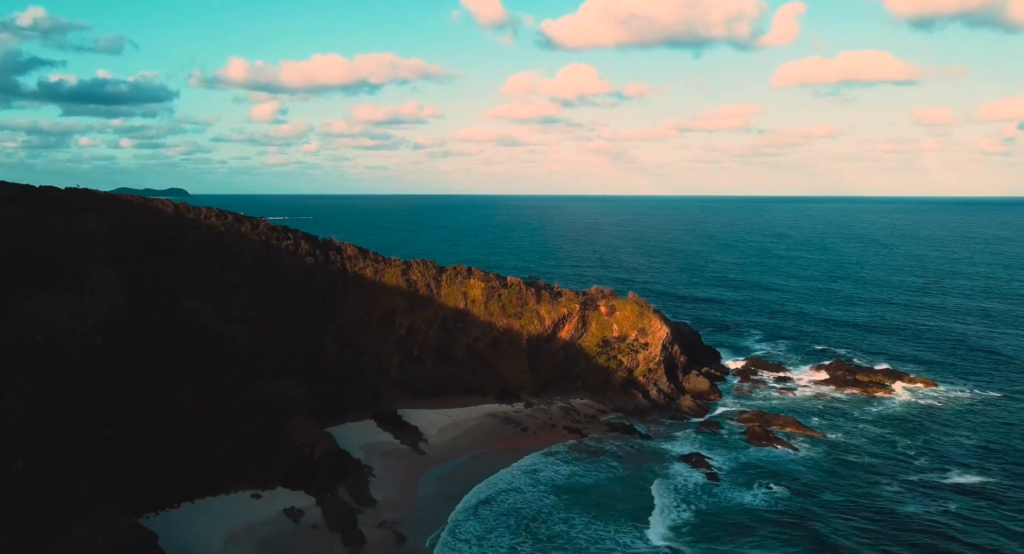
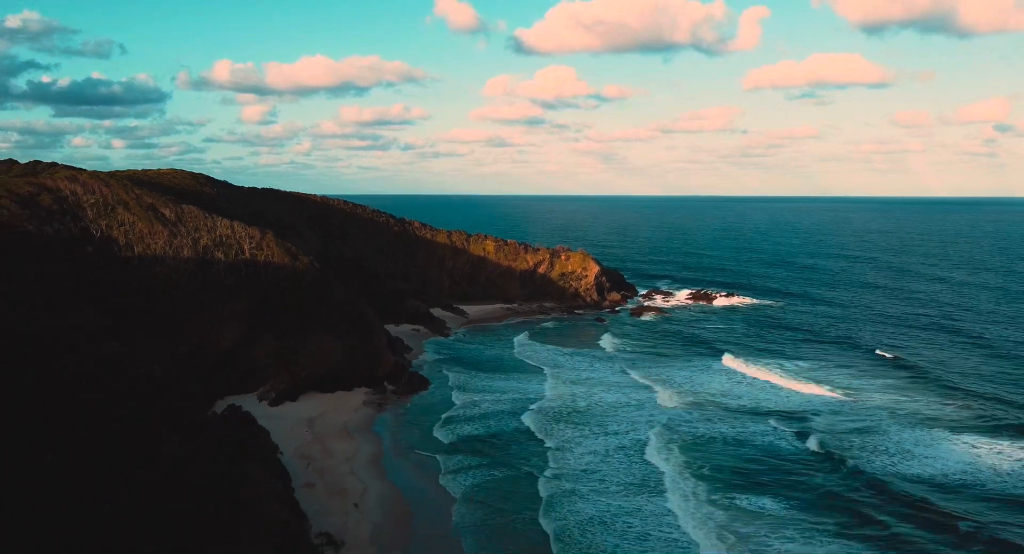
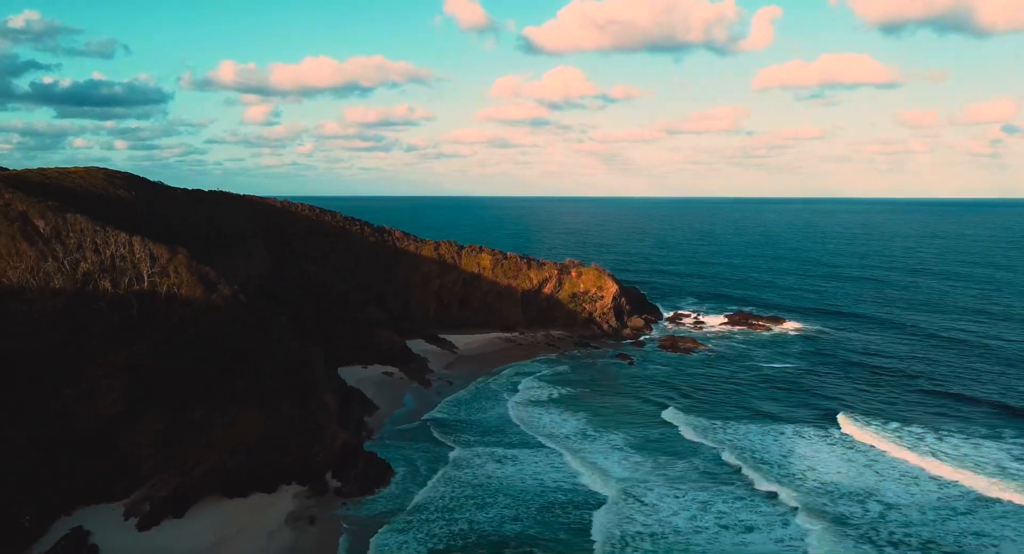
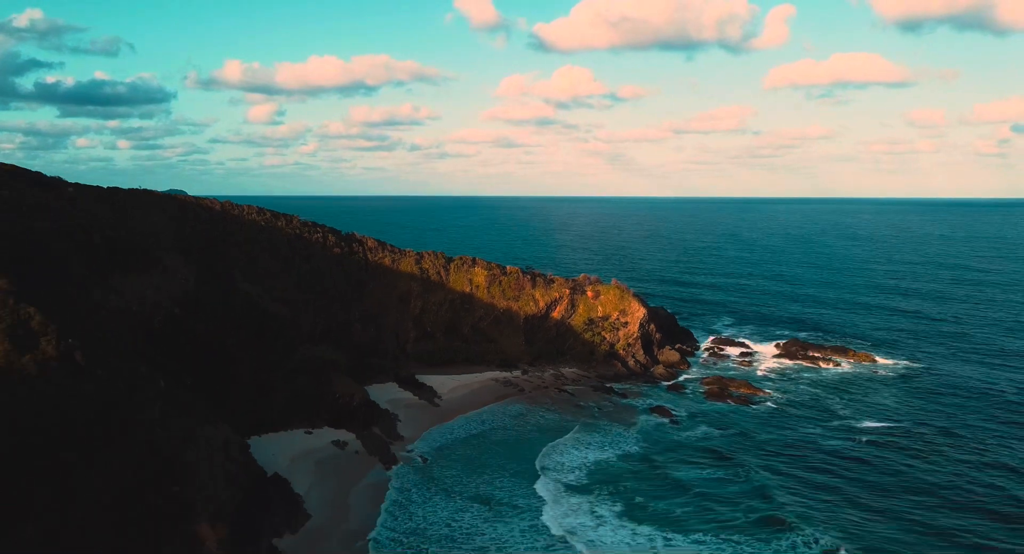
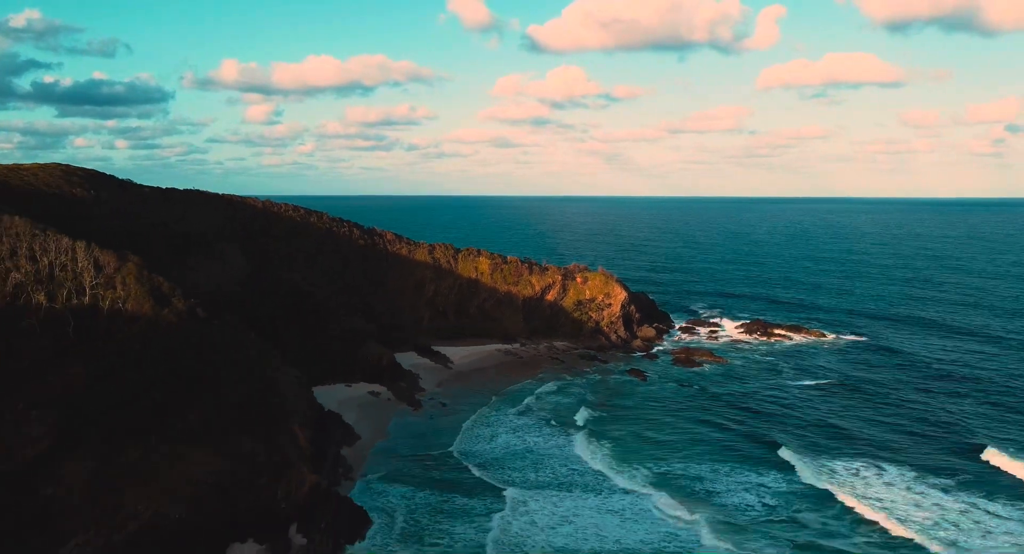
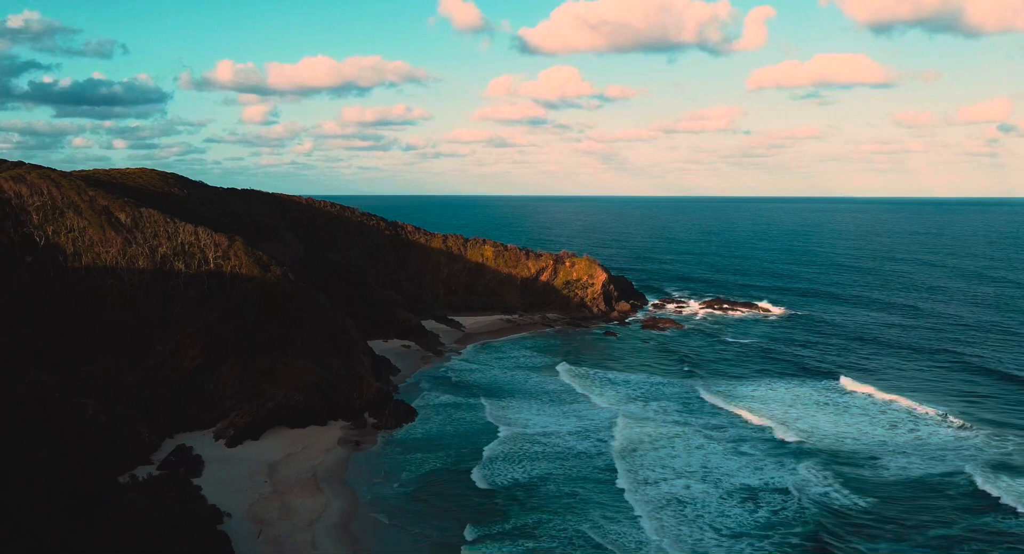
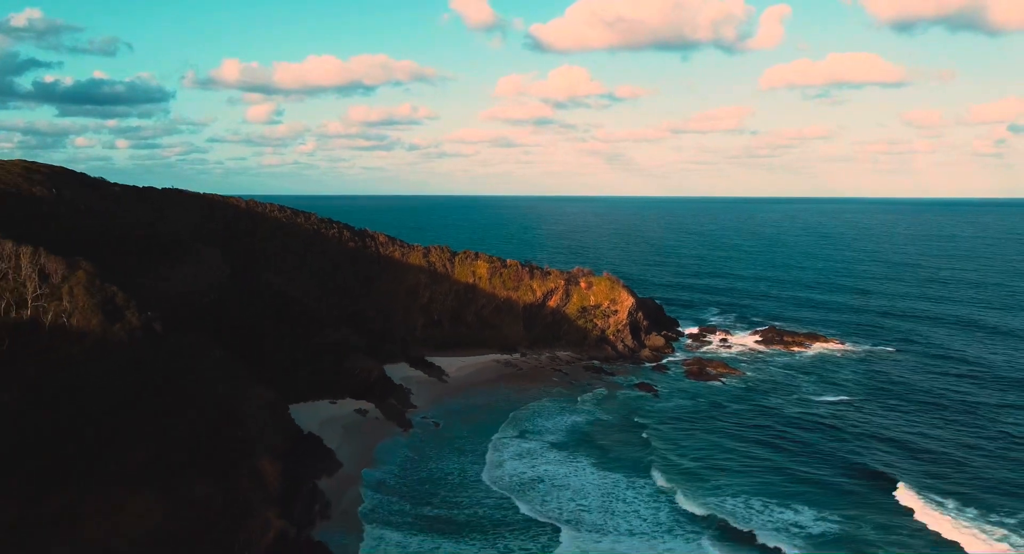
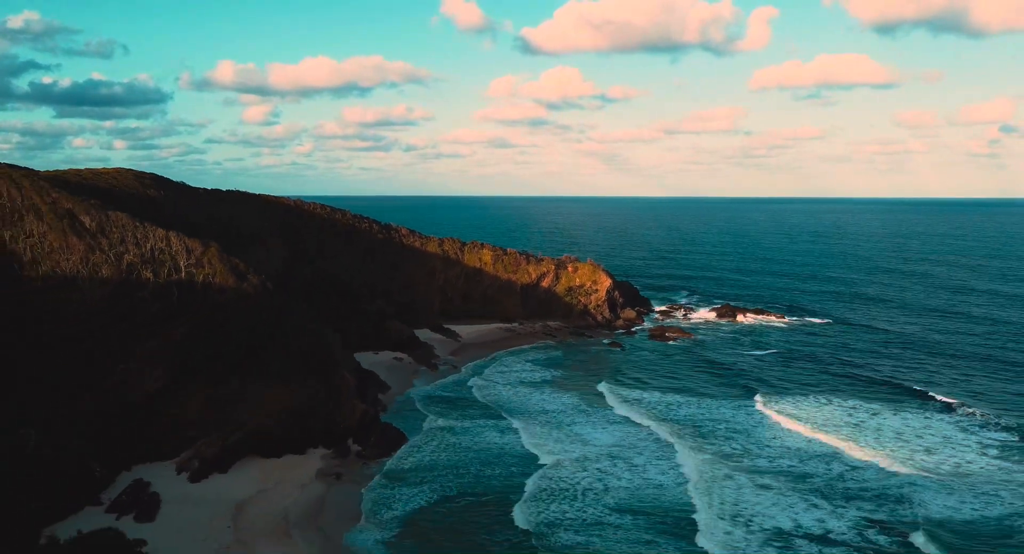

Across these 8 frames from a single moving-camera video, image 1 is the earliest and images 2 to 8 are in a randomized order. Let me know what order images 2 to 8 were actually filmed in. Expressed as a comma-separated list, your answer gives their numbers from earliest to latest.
4, 7, 5, 3, 8, 6, 2
